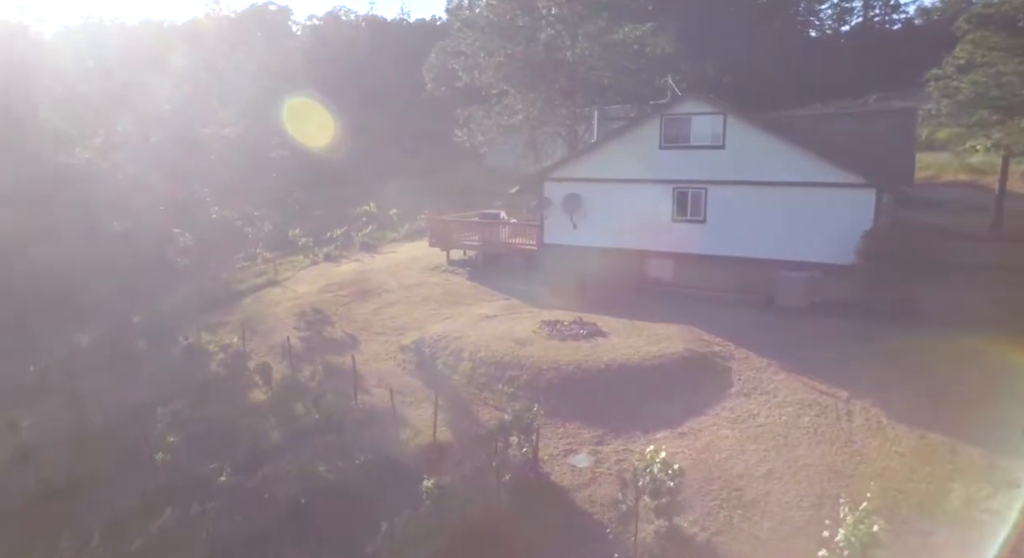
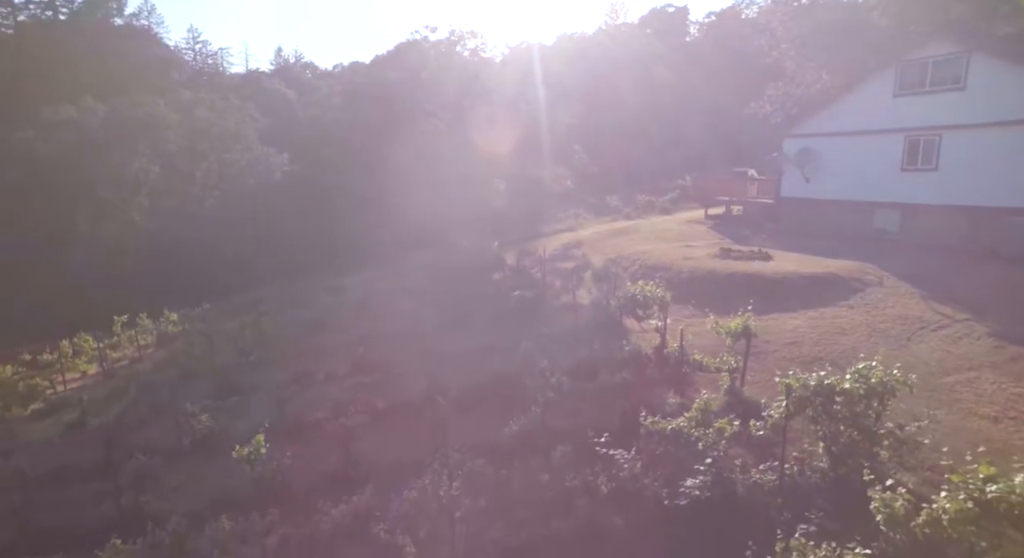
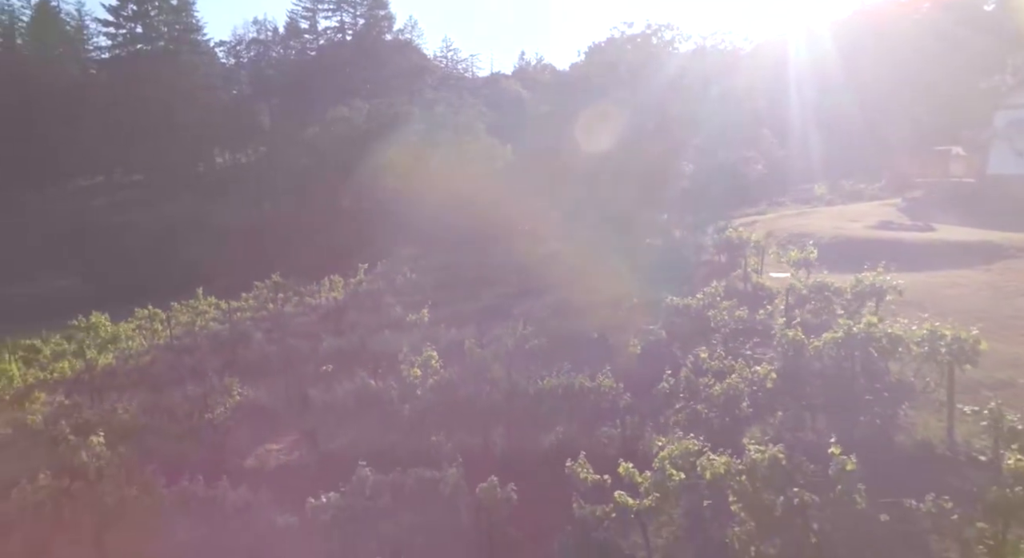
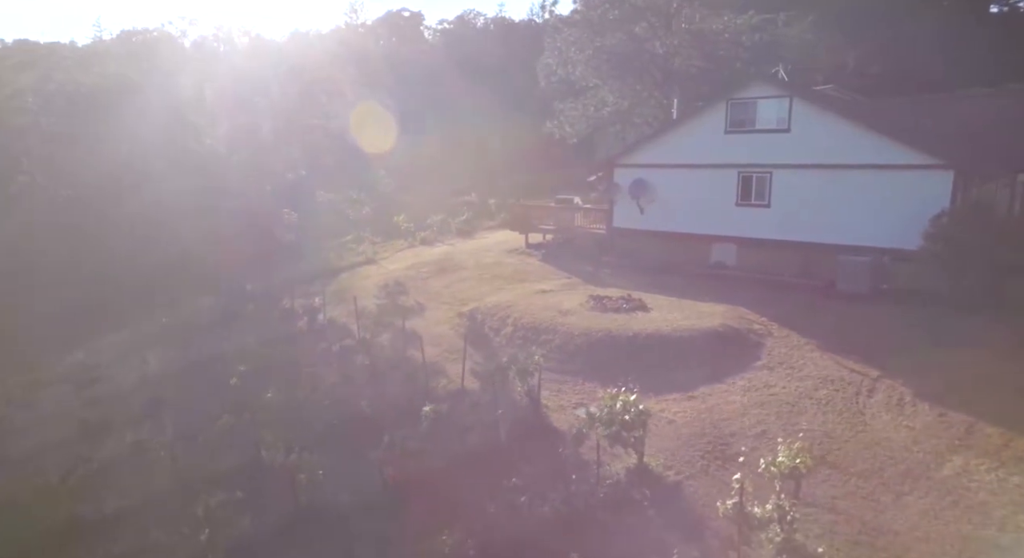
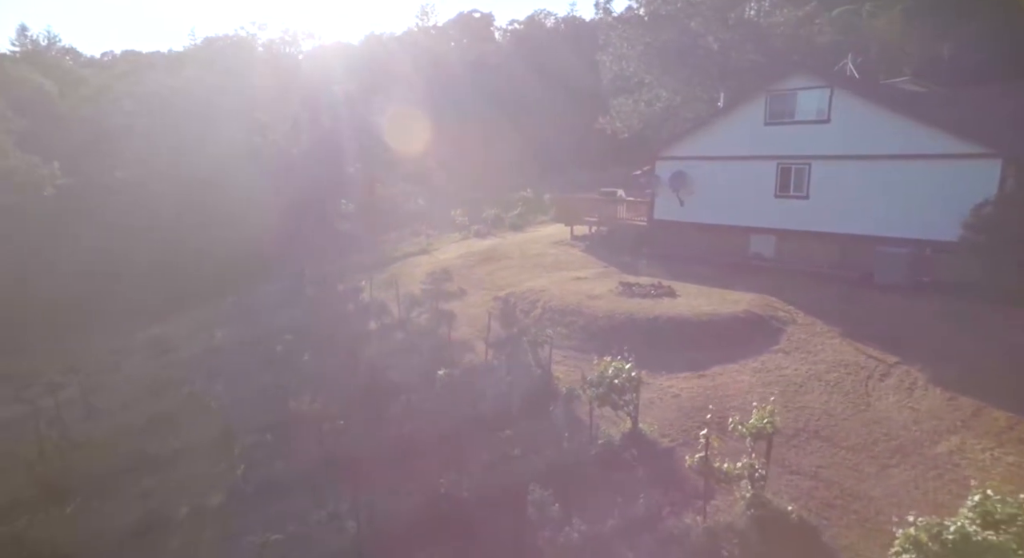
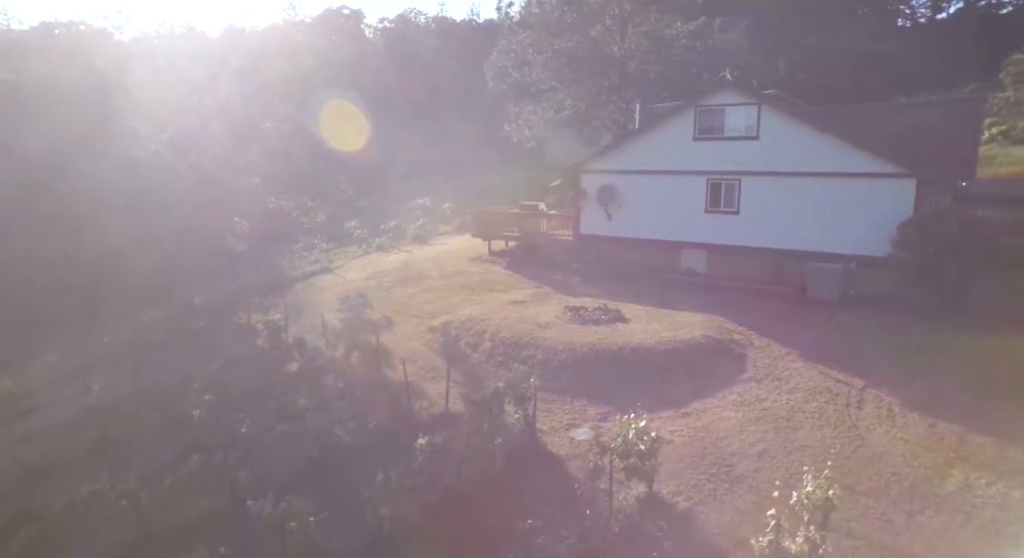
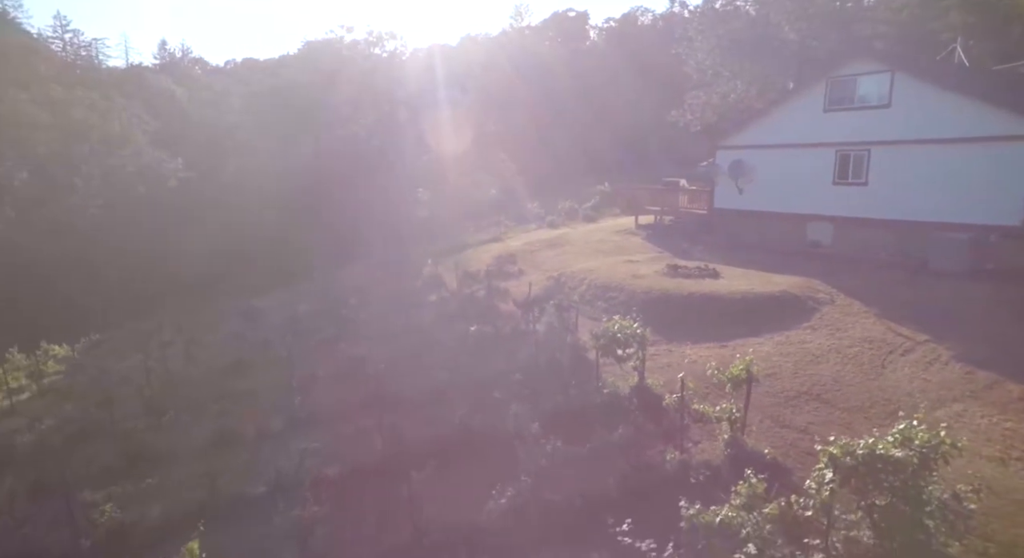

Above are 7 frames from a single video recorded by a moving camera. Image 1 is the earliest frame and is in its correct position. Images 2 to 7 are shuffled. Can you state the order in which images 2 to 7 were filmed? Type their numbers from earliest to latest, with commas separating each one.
6, 4, 5, 7, 2, 3
